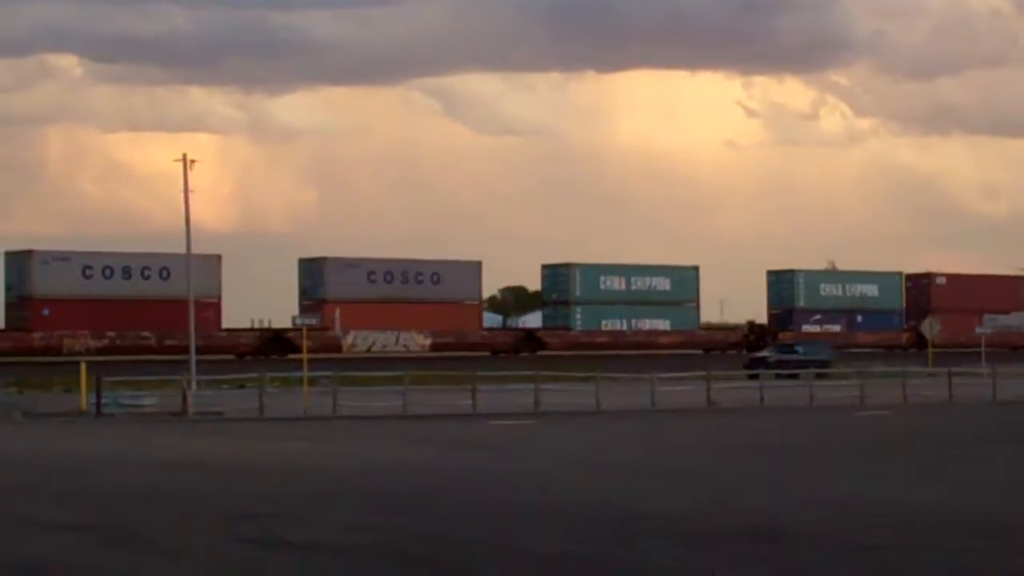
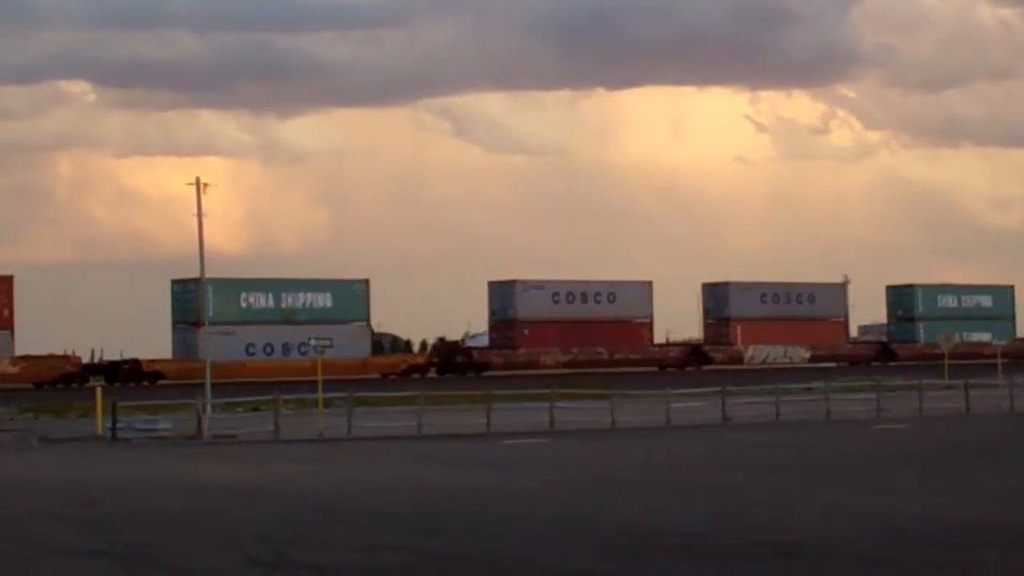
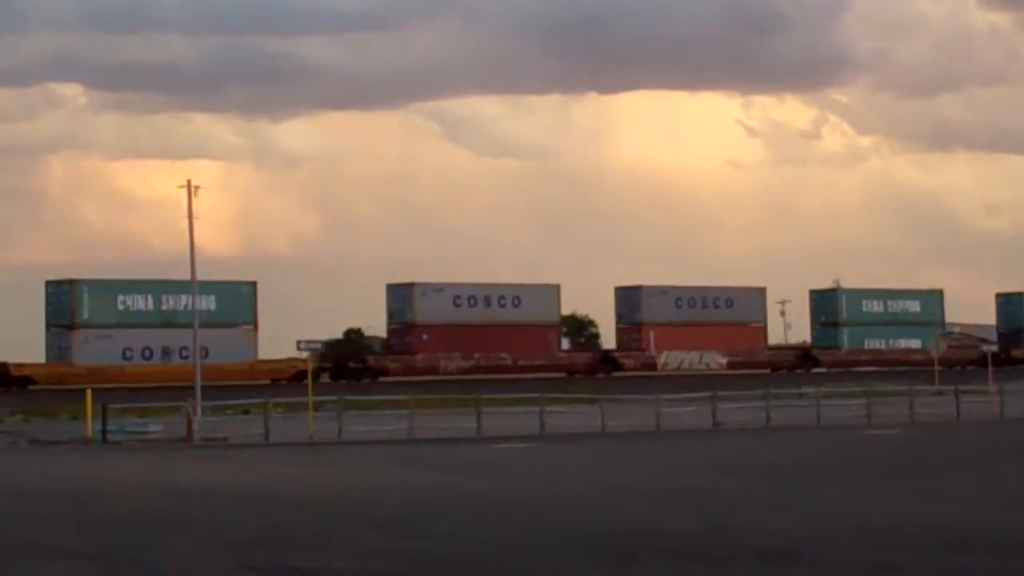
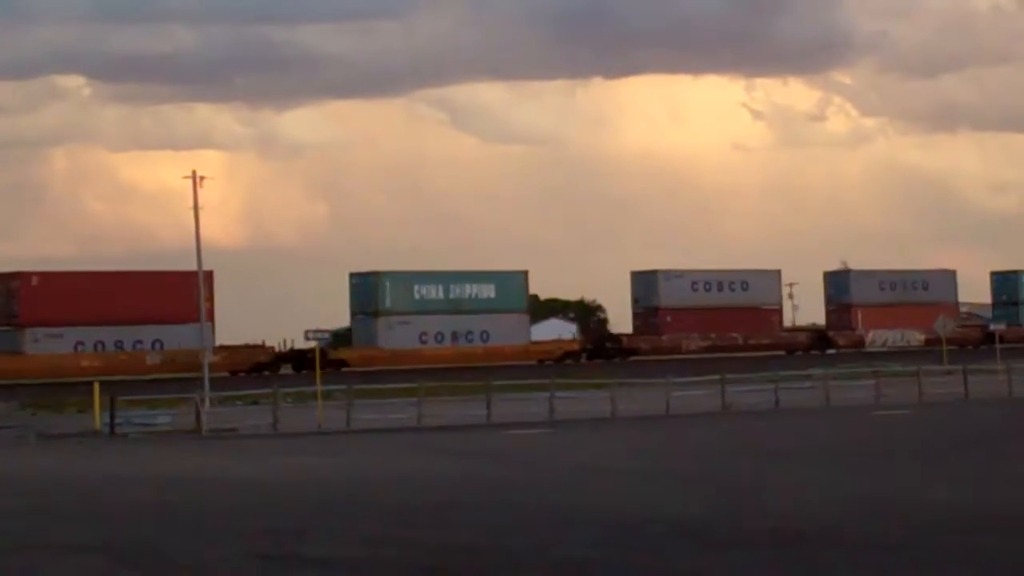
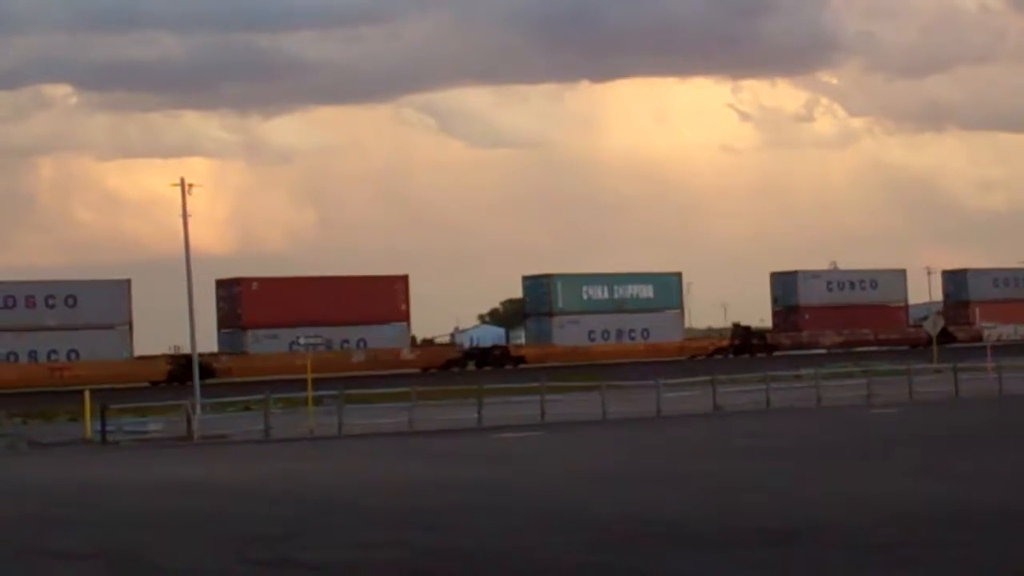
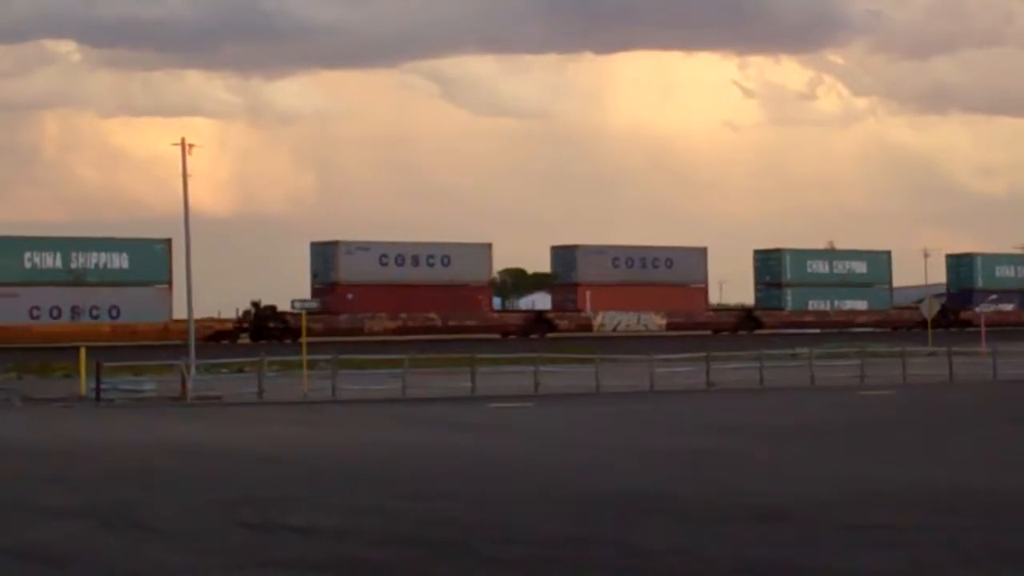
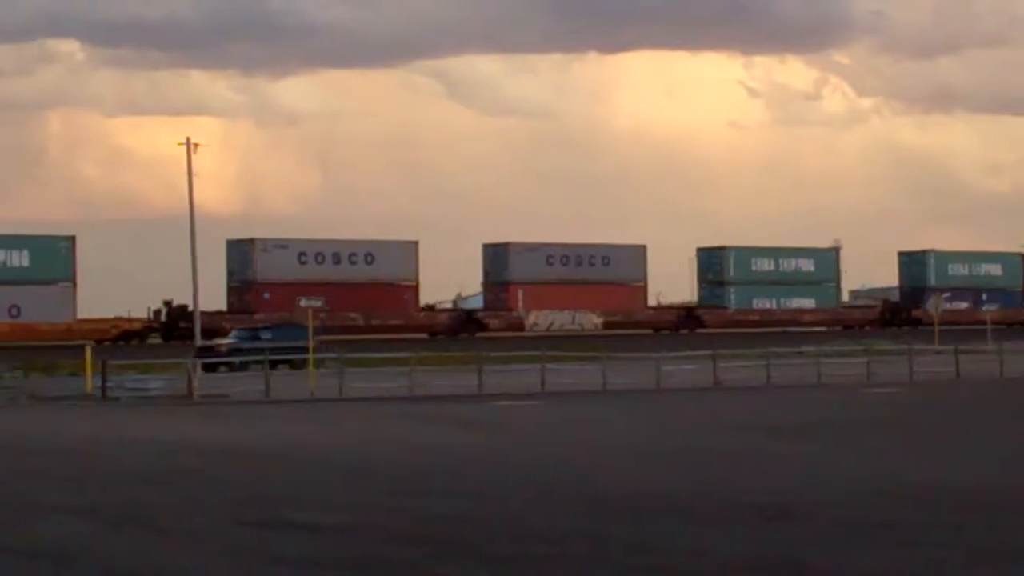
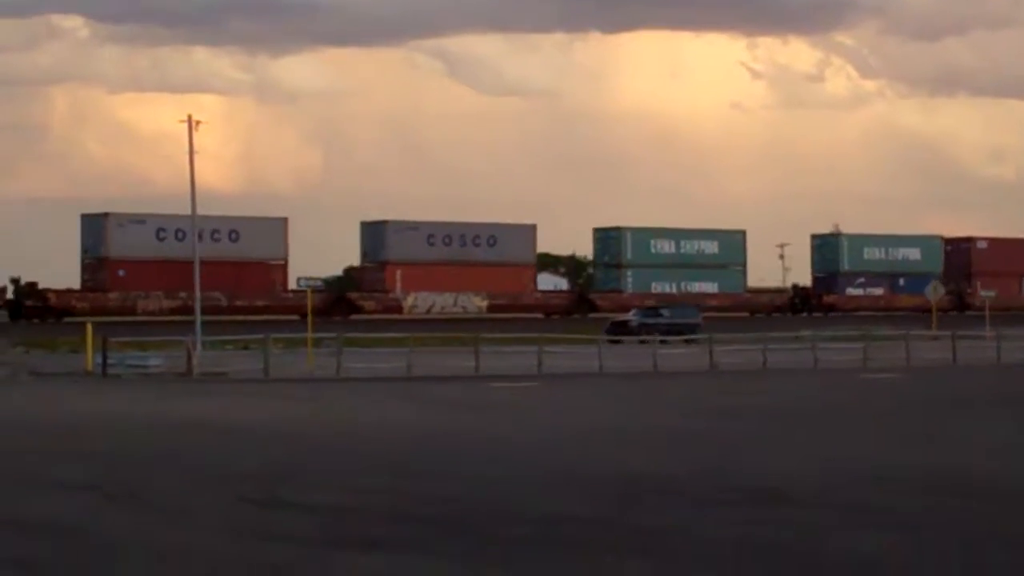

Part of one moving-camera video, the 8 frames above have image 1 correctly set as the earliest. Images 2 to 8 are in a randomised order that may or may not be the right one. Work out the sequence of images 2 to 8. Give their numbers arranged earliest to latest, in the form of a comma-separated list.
8, 7, 6, 3, 2, 4, 5
